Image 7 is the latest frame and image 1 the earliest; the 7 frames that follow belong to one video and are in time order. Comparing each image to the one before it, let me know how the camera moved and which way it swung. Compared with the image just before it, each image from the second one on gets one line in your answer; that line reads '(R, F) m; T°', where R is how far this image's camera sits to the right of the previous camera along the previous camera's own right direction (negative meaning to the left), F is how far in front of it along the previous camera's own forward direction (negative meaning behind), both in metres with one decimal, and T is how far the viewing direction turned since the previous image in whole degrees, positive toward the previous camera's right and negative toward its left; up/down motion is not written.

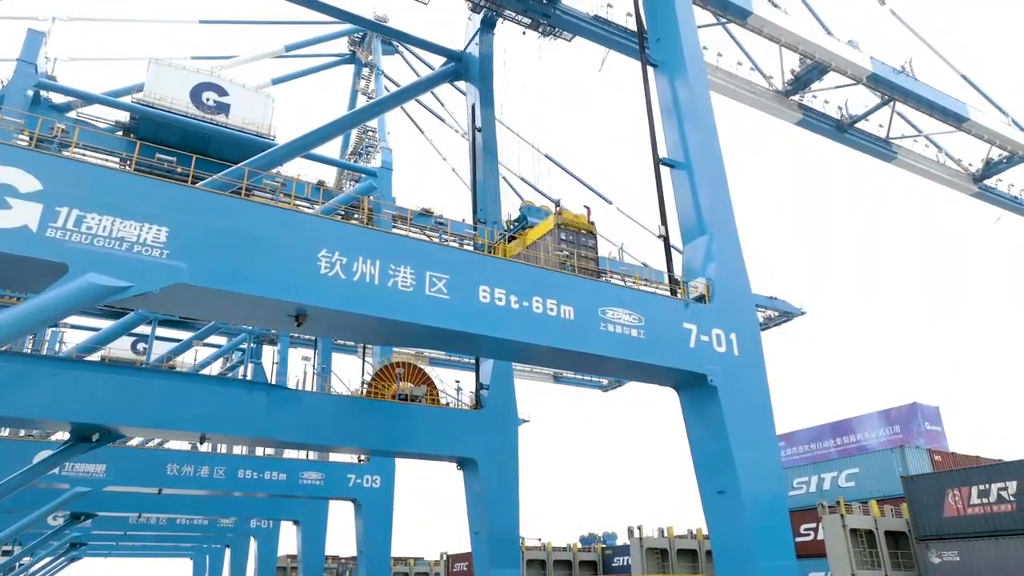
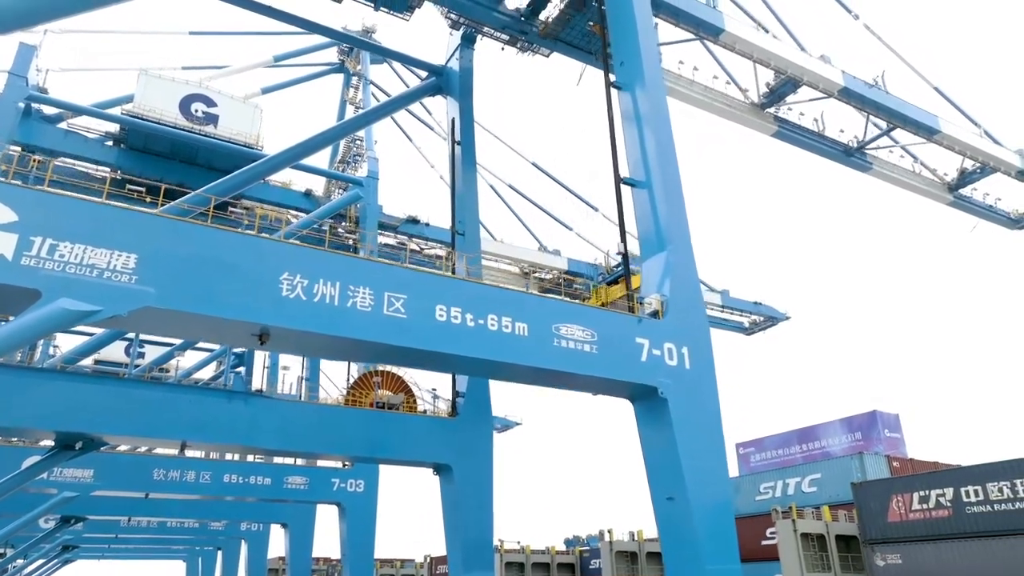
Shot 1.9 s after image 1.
(+0.5, -0.4) m; 0°
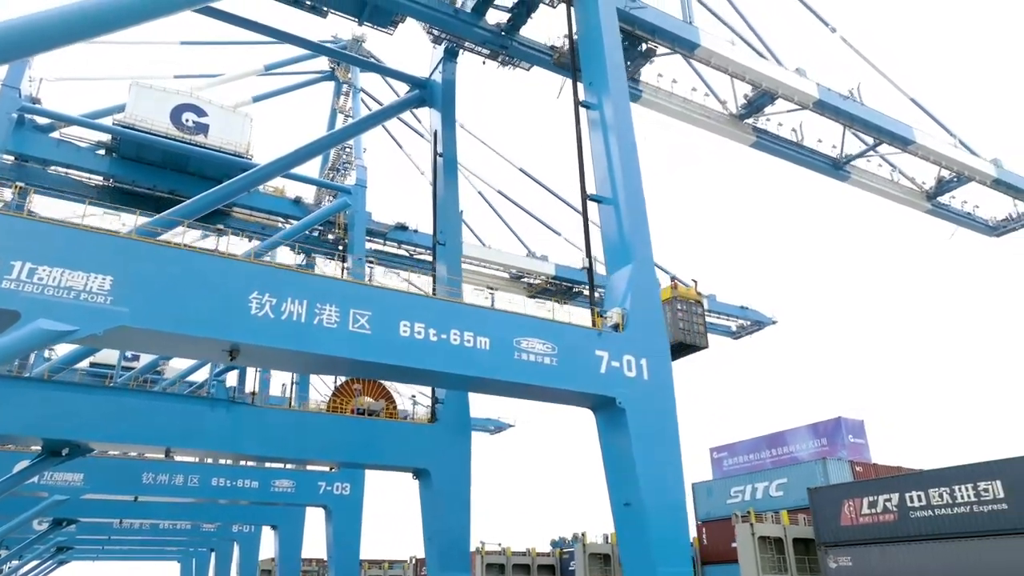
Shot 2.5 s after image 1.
(+0.4, -0.4) m; 0°
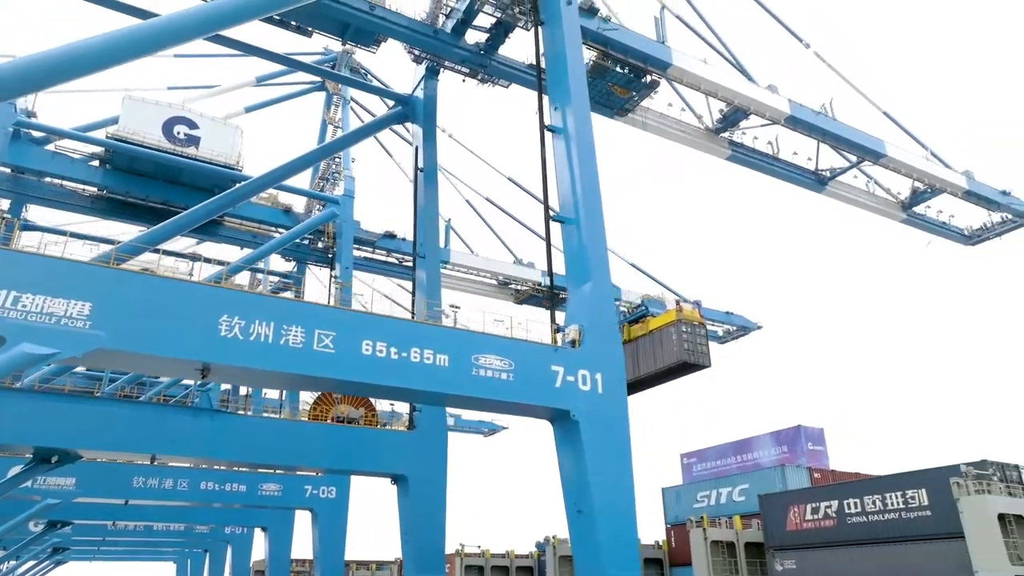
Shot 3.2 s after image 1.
(+0.5, -0.5) m; 0°
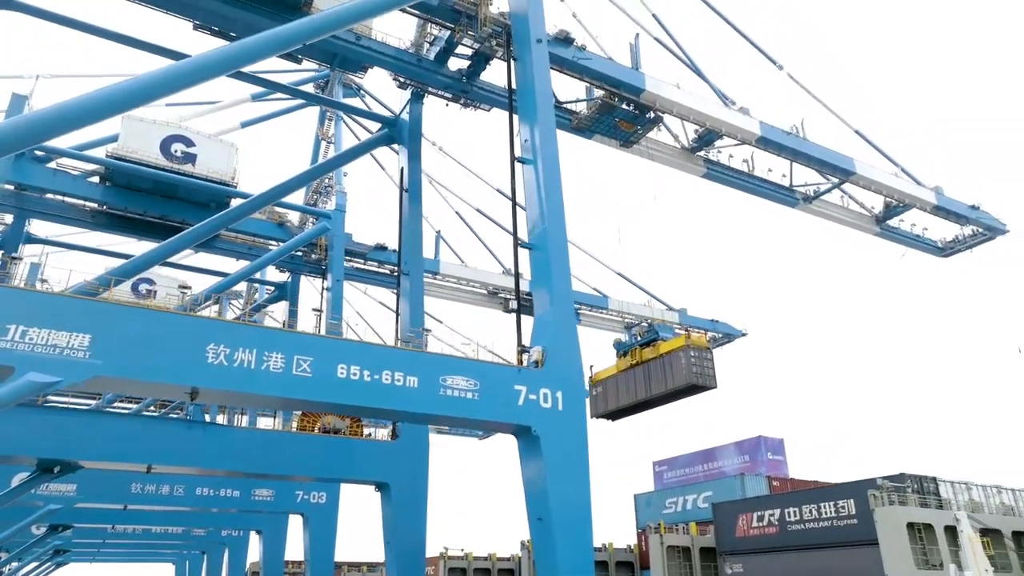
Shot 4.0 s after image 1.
(+0.5, -0.7) m; 0°
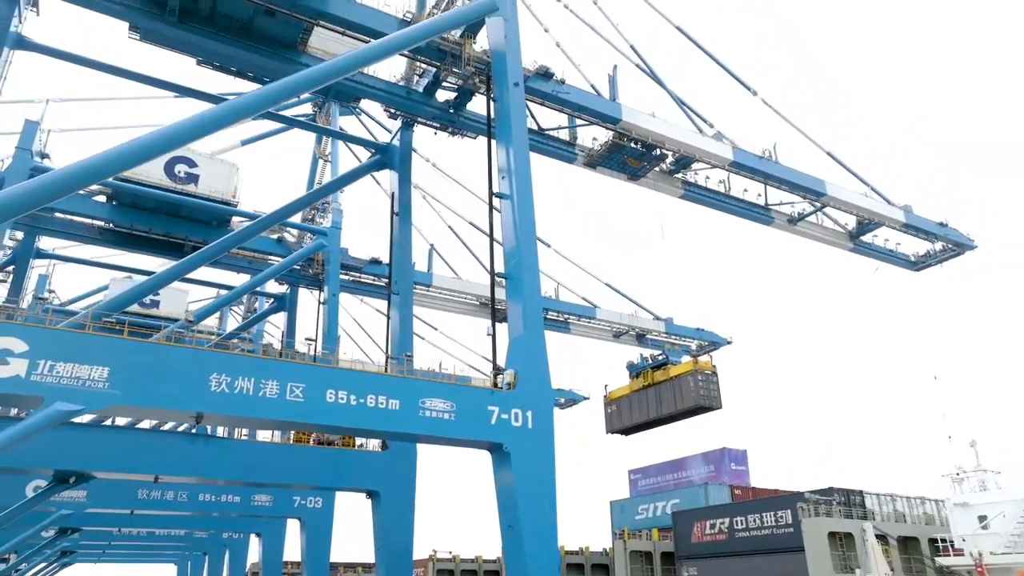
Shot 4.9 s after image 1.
(+0.4, -1.0) m; 0°
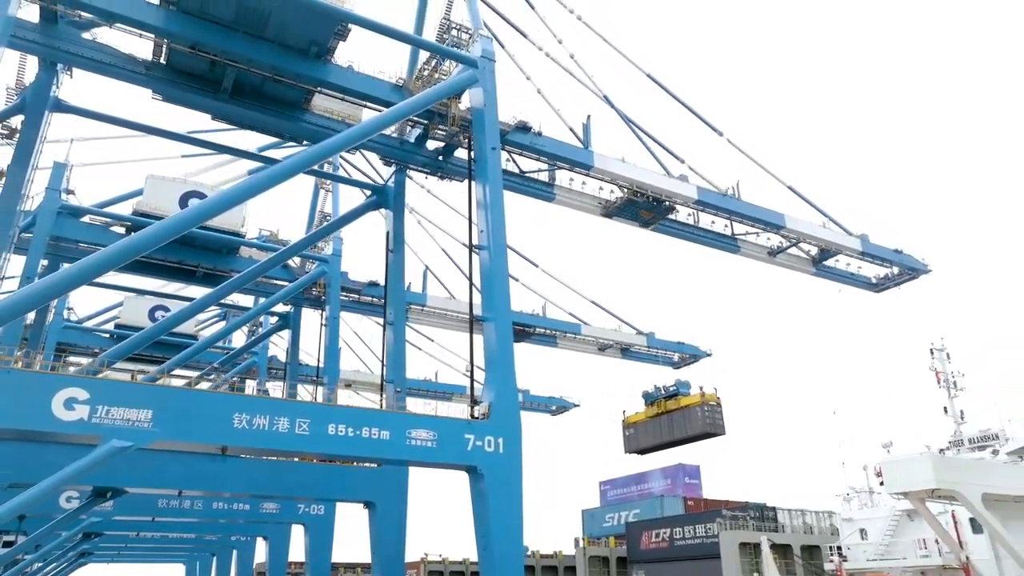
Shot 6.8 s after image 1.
(+0.5, -1.9) m; 0°
